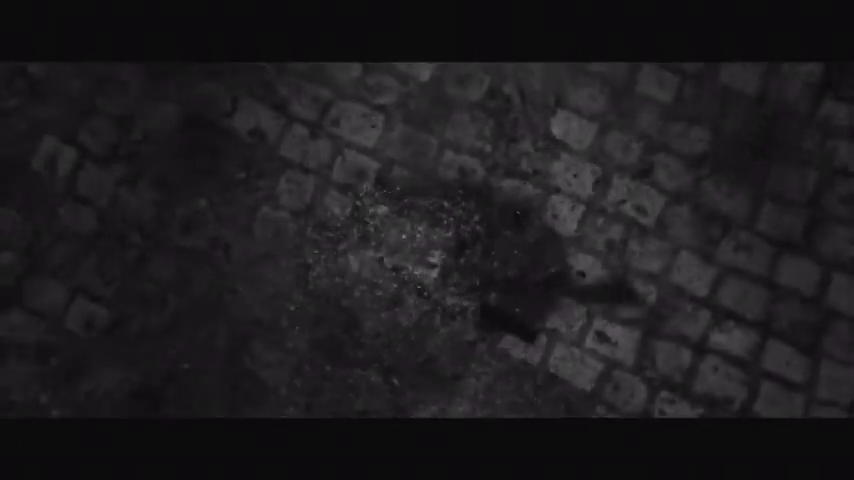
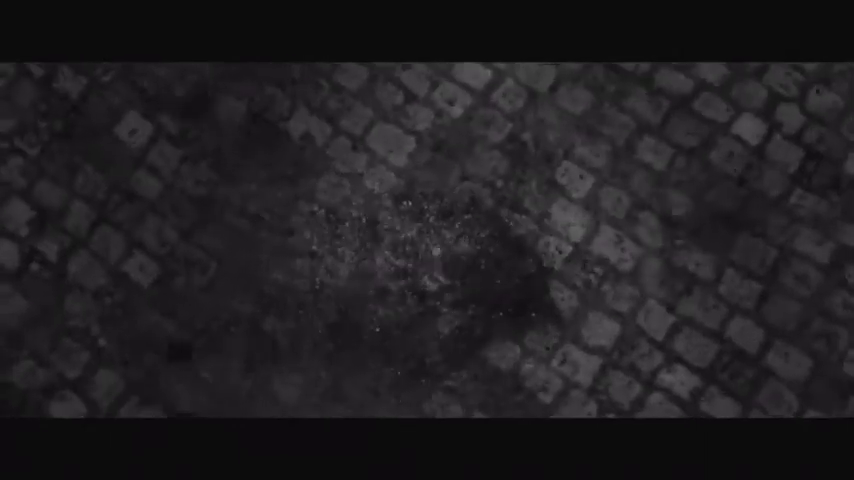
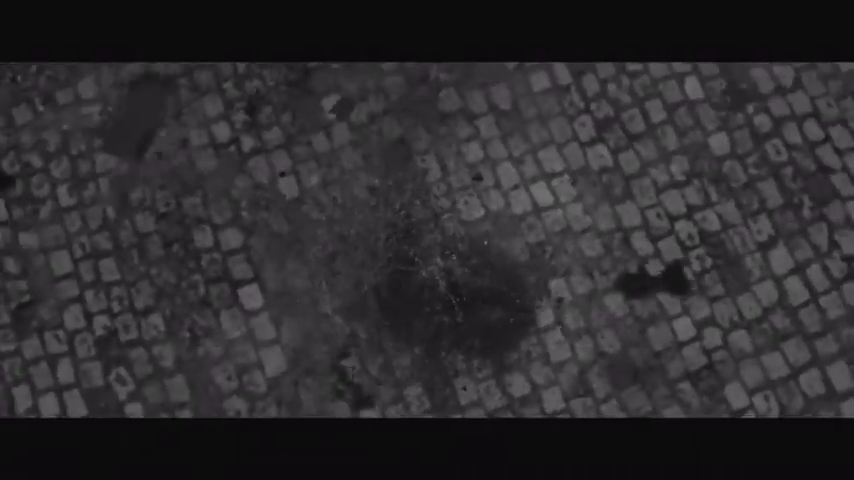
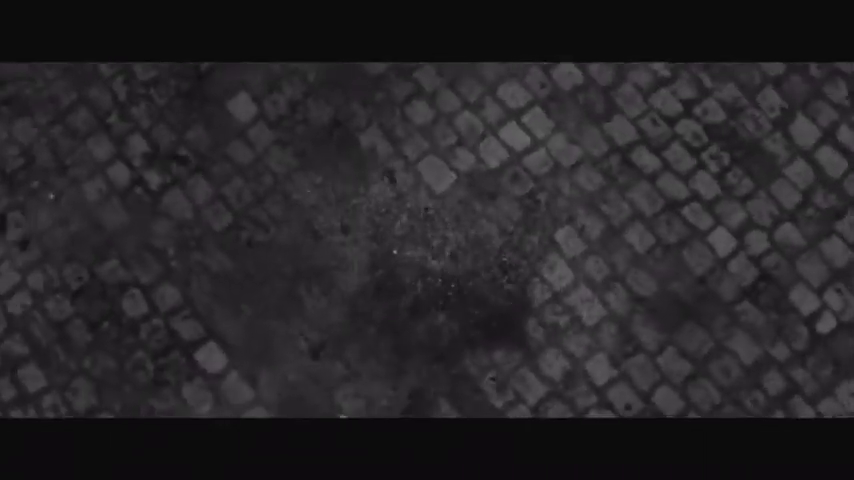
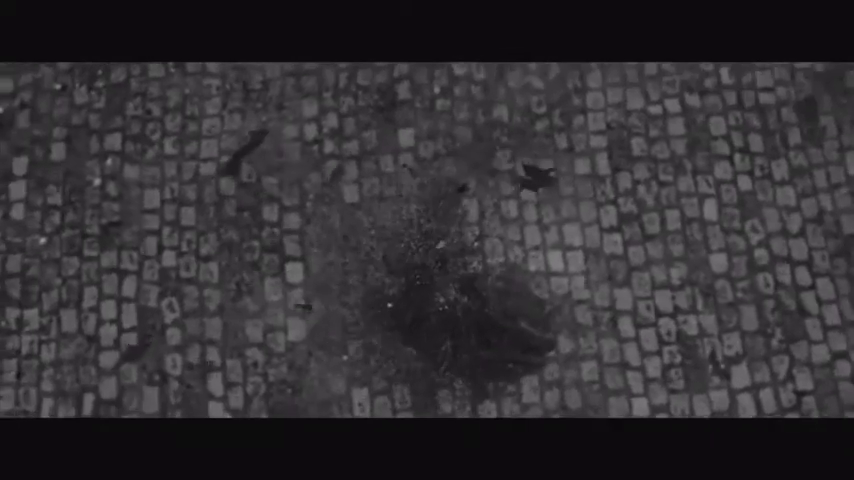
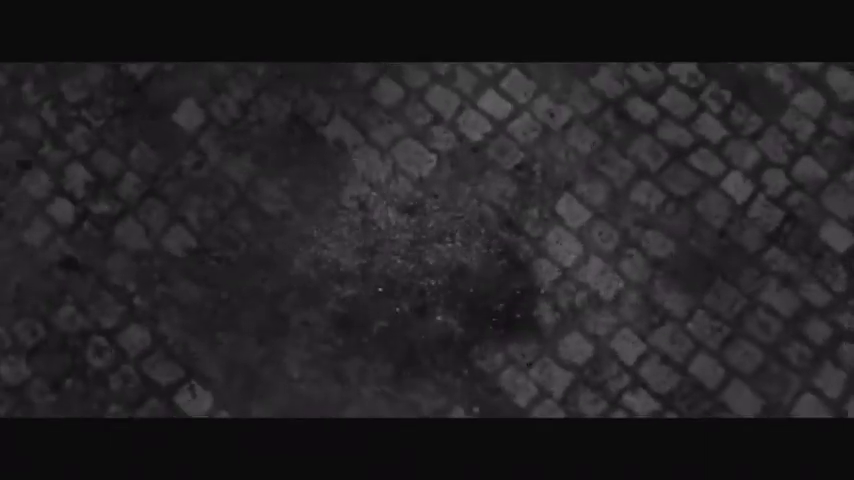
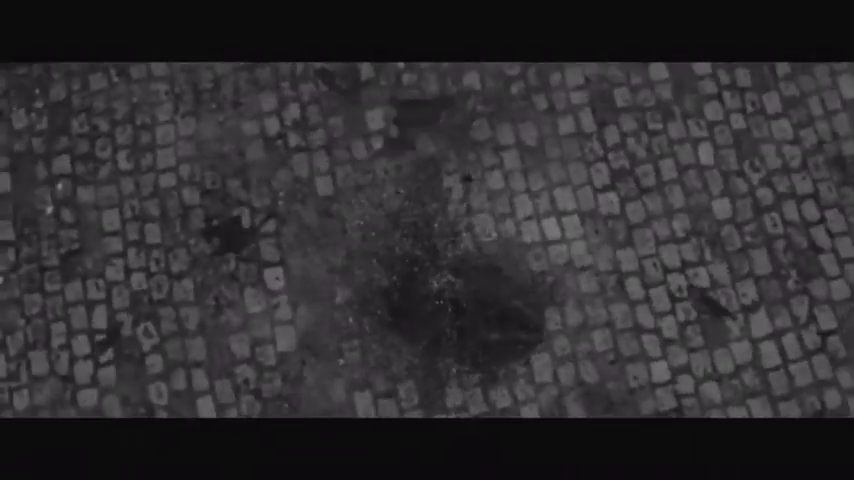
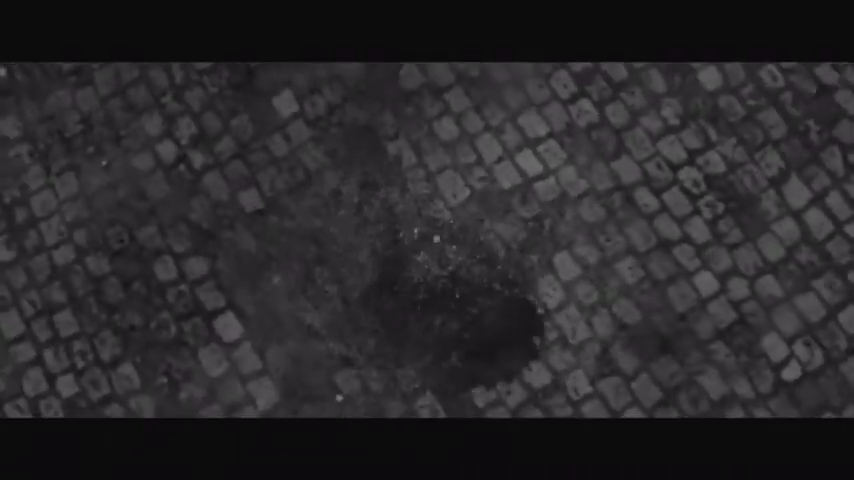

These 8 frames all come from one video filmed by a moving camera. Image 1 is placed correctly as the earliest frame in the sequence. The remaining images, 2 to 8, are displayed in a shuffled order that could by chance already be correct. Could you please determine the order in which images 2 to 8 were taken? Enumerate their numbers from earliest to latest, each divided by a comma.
2, 6, 4, 8, 3, 7, 5
